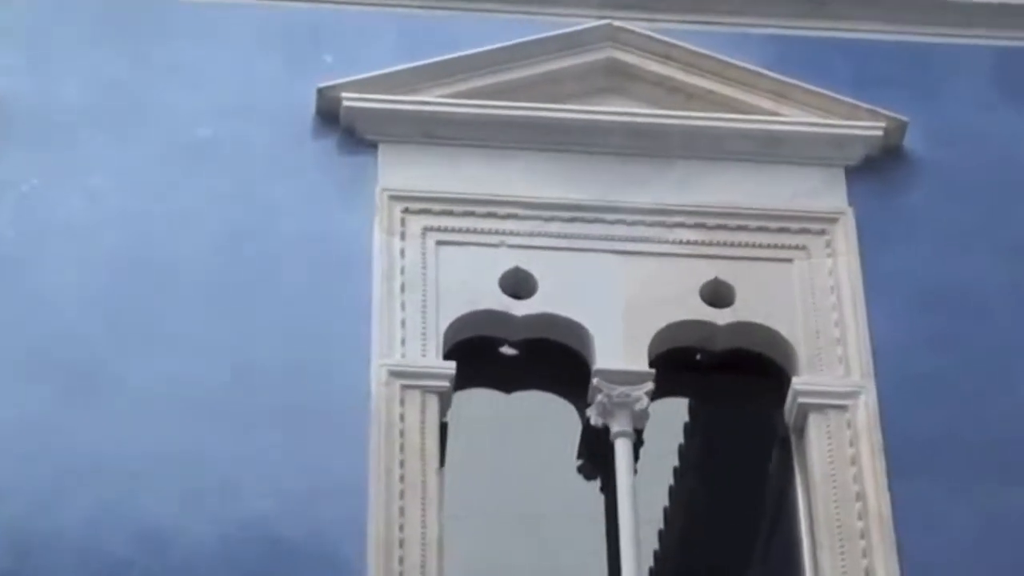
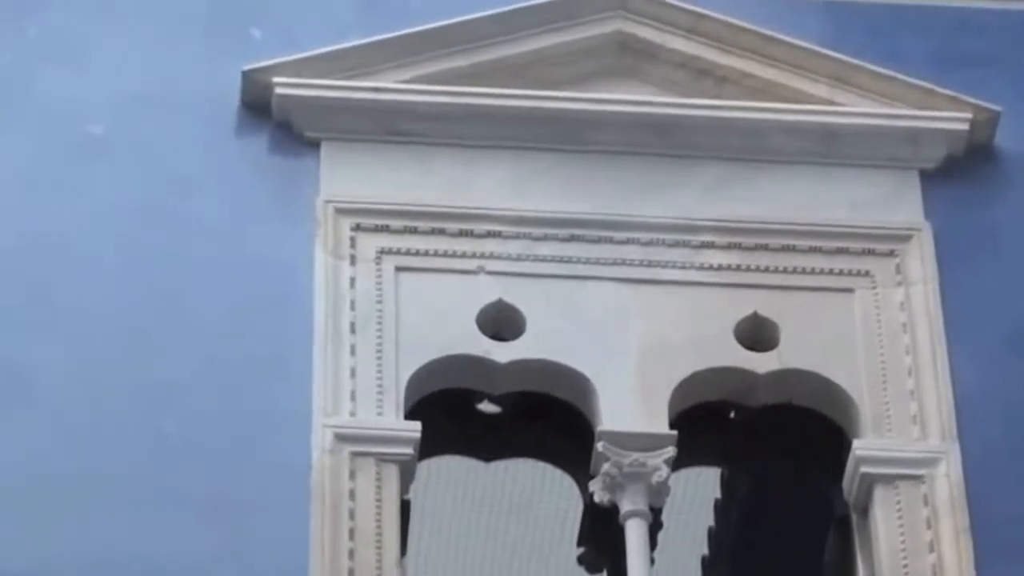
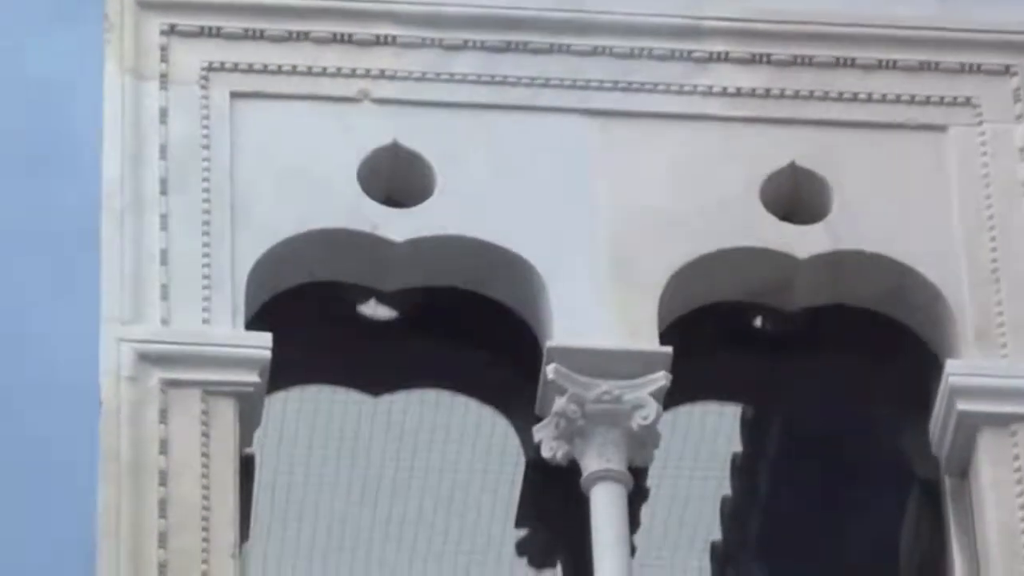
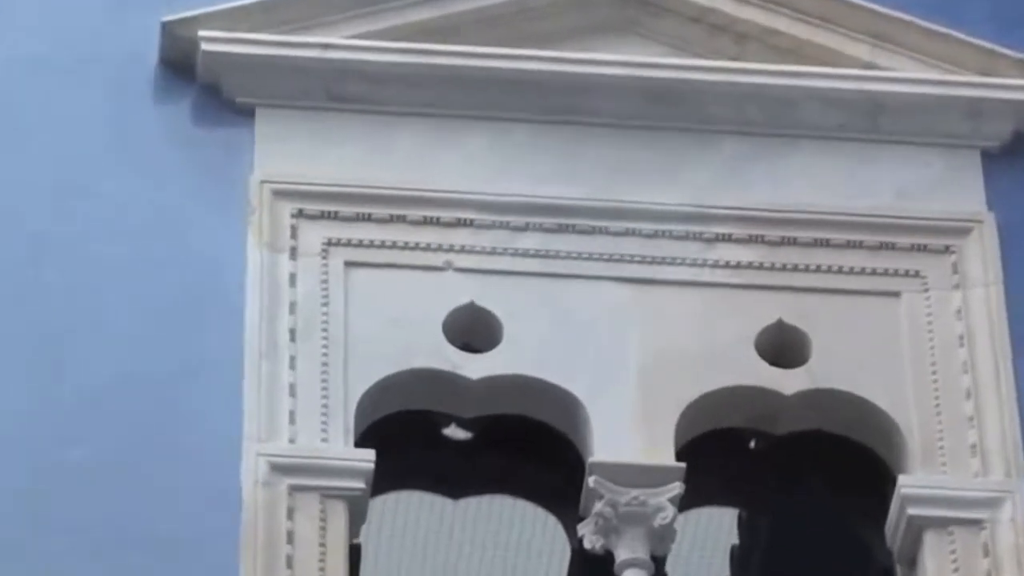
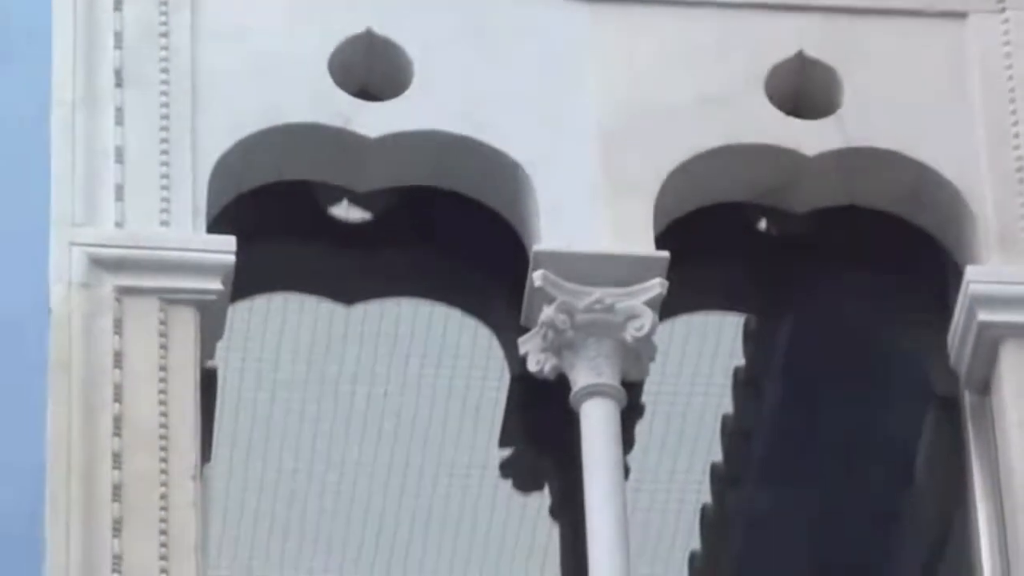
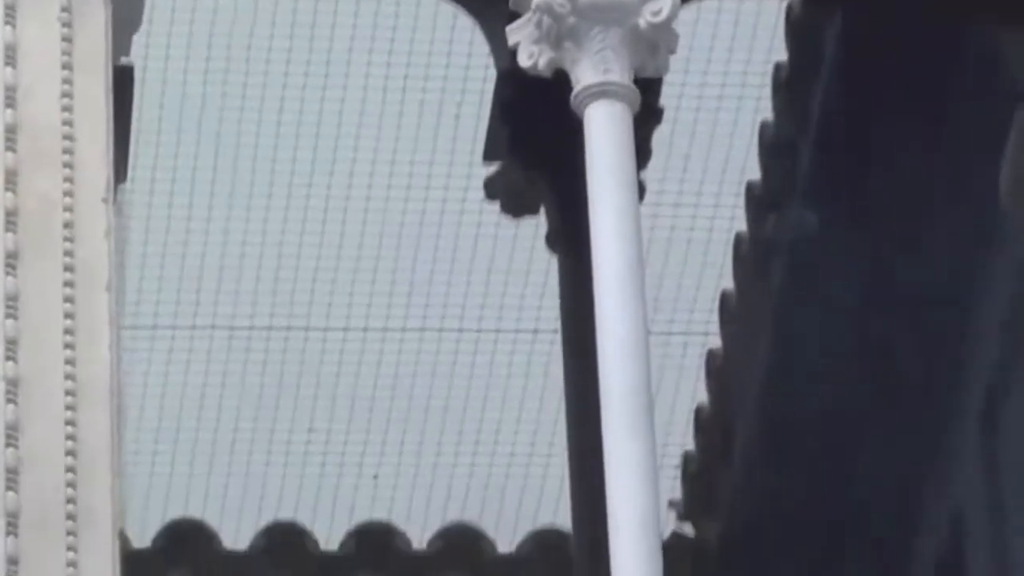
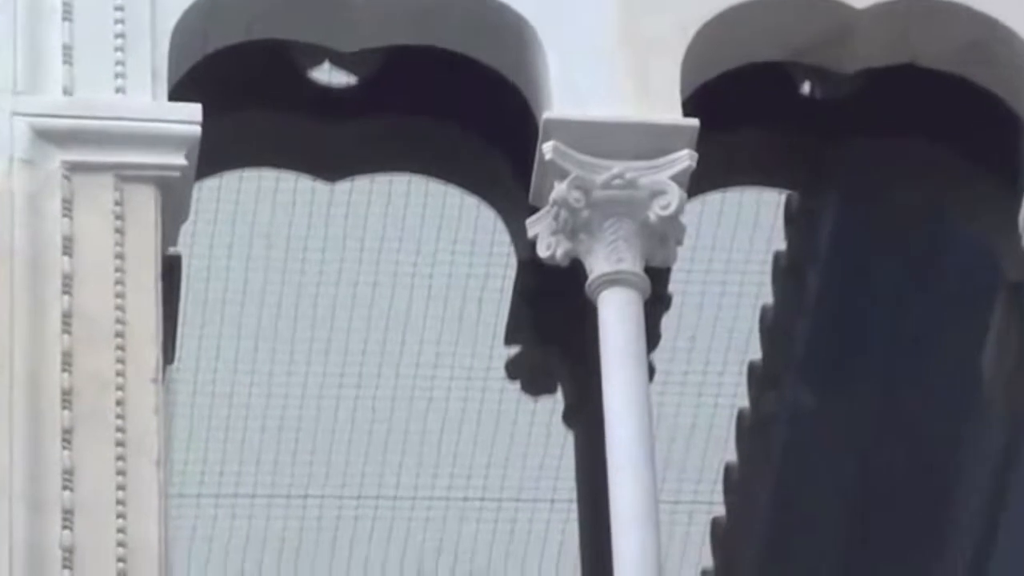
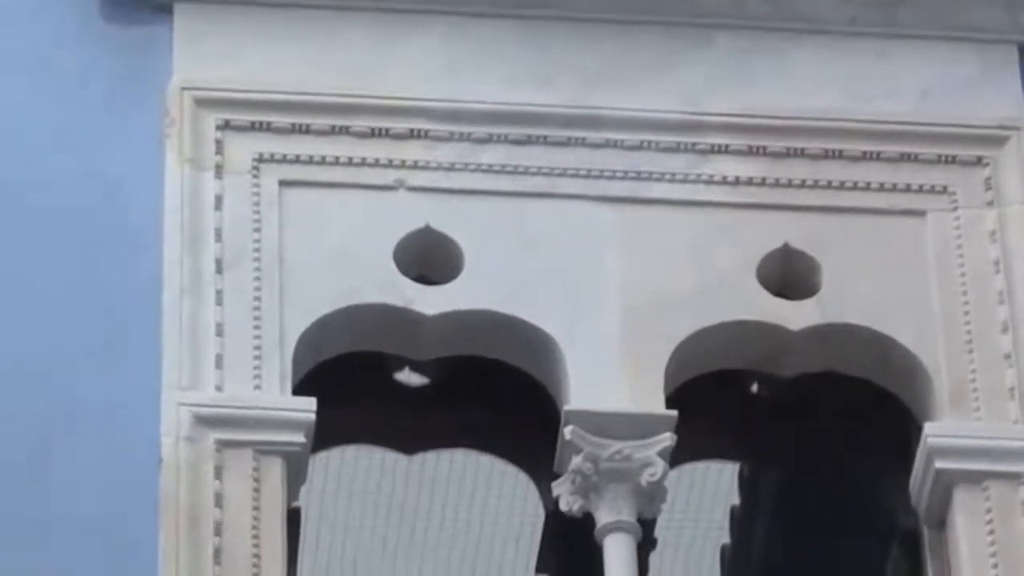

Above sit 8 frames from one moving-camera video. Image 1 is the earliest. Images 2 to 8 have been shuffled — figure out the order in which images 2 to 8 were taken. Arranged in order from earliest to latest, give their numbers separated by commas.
2, 4, 8, 3, 5, 7, 6
